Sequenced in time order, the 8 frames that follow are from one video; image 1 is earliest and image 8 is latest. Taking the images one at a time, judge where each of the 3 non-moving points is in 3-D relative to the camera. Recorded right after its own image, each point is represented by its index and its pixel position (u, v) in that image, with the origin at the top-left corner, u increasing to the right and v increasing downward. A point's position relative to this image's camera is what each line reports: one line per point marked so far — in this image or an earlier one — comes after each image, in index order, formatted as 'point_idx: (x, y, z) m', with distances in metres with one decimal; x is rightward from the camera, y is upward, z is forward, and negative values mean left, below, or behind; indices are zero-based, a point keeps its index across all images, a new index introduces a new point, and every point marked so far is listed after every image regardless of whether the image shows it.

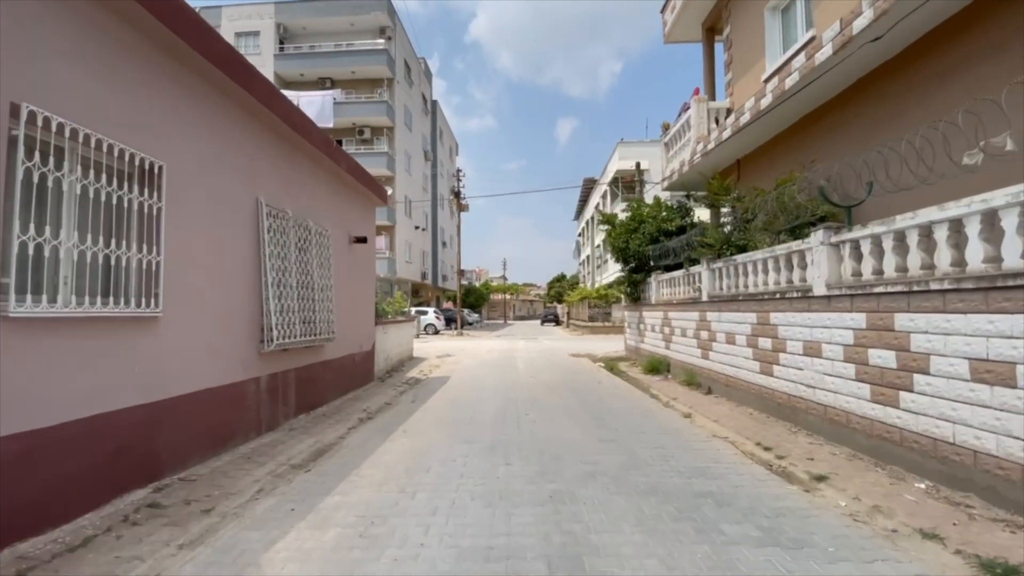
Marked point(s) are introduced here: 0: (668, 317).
0: (+4.2, -0.7, +14.3) m
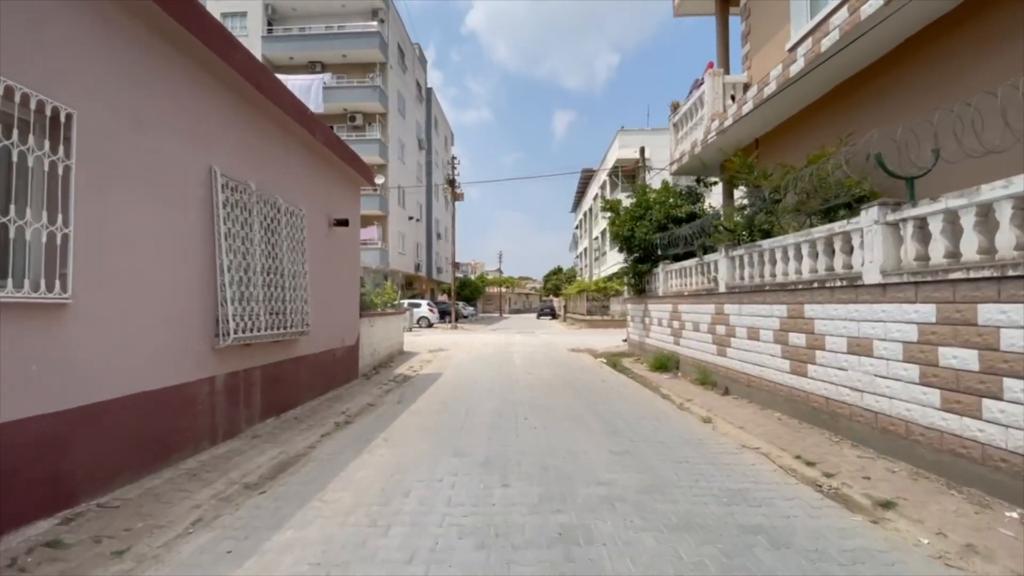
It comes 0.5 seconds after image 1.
0: (+4.1, -0.5, +13.2) m
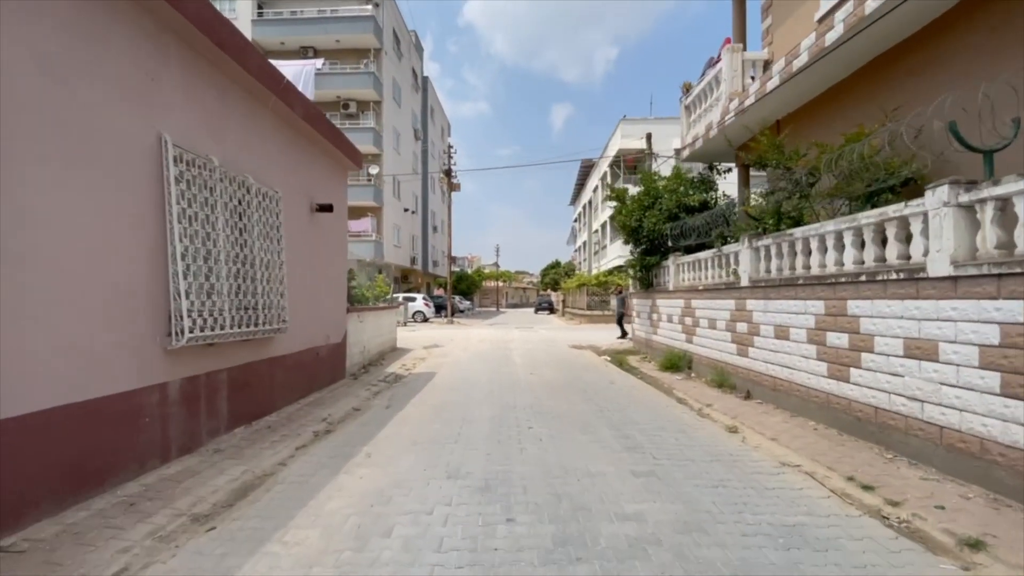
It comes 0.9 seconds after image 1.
0: (+4.1, -0.4, +12.2) m
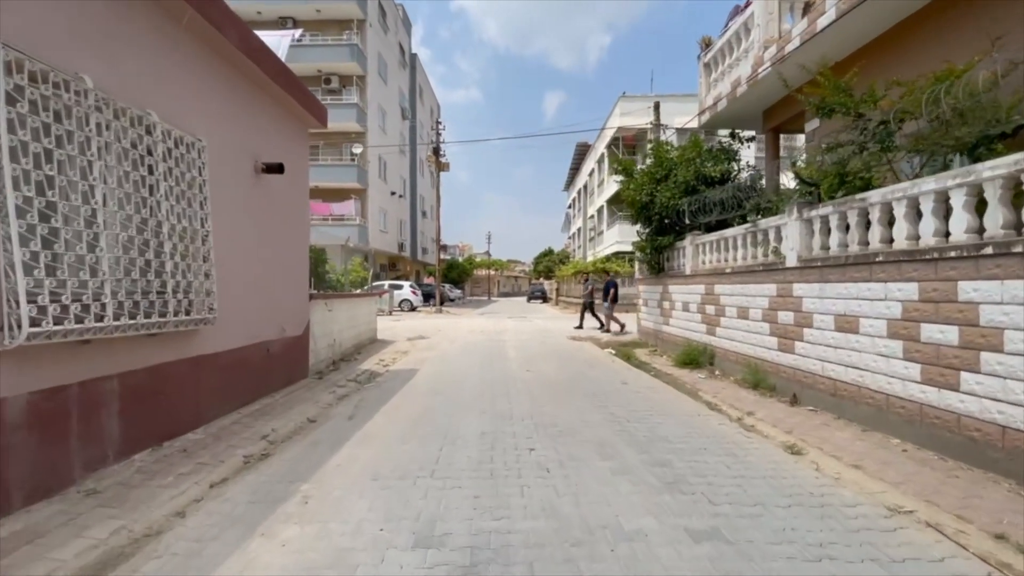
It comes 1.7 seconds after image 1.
0: (+4.0, 0.0, +10.5) m
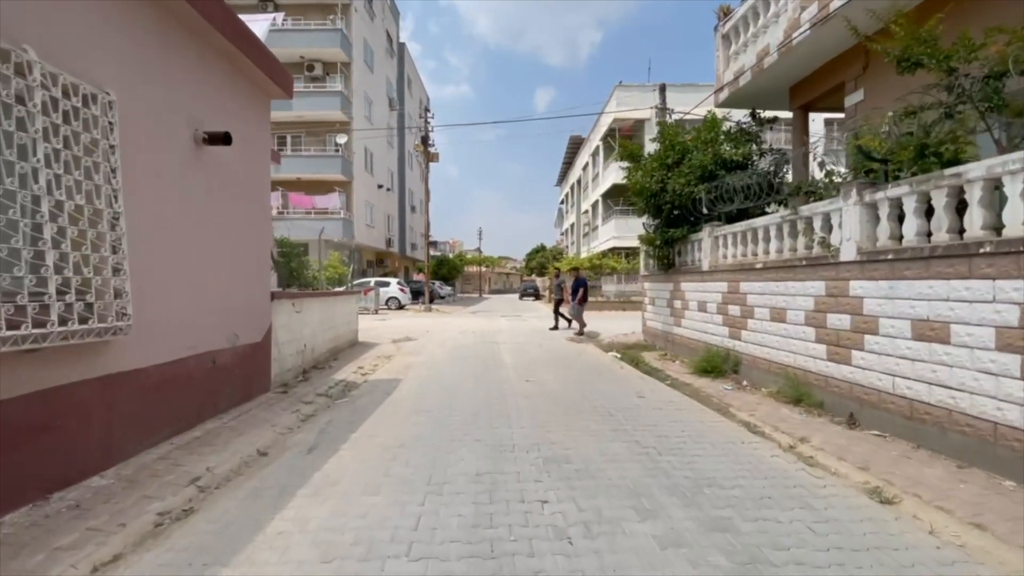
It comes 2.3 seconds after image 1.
0: (+3.9, 0.0, +9.2) m
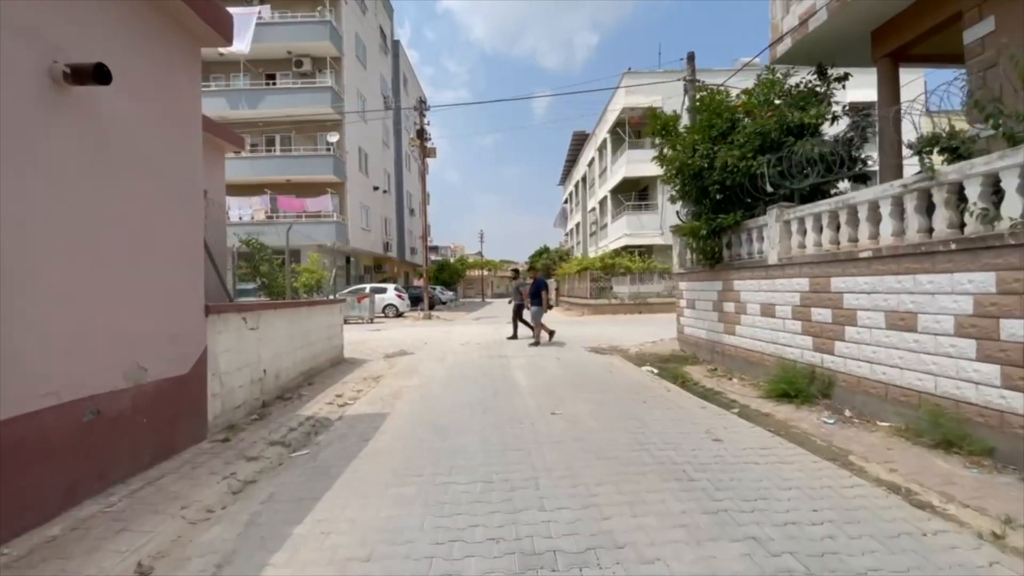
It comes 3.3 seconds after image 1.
0: (+4.1, 0.0, +7.1) m
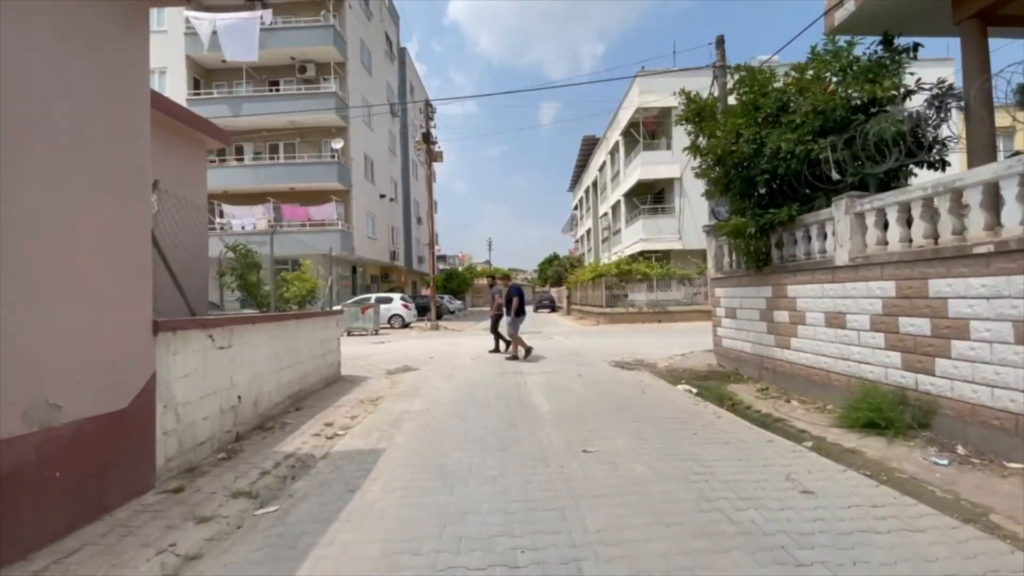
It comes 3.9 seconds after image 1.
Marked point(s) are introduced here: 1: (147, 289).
0: (+4.4, 0.0, +5.8) m
1: (-3.3, 0.0, +4.8) m
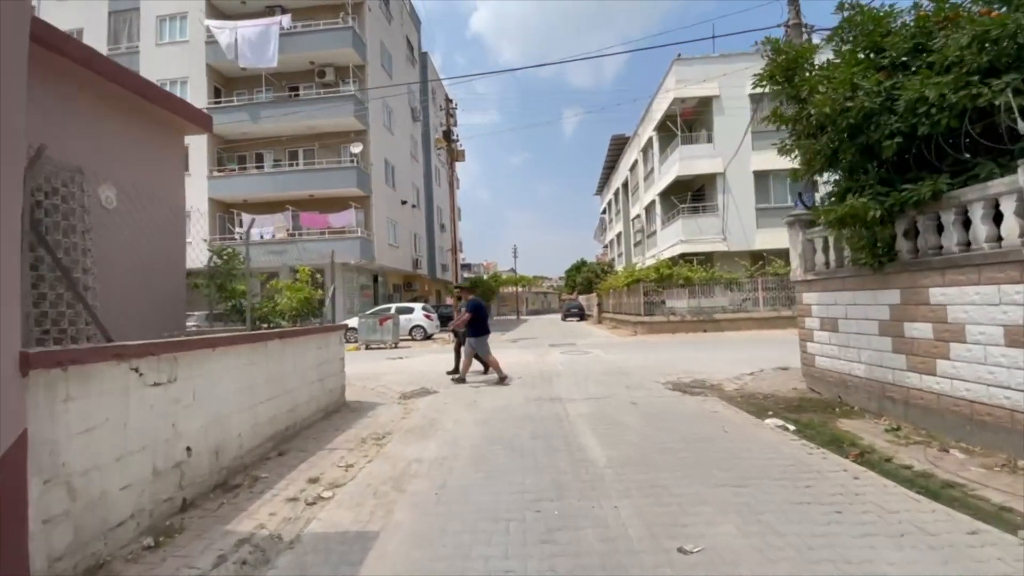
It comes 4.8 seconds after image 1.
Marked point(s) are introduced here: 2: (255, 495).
0: (+4.7, 0.0, +3.7) m
1: (-3.0, -0.1, +3.1) m
2: (-2.5, -2.0, +5.1) m
